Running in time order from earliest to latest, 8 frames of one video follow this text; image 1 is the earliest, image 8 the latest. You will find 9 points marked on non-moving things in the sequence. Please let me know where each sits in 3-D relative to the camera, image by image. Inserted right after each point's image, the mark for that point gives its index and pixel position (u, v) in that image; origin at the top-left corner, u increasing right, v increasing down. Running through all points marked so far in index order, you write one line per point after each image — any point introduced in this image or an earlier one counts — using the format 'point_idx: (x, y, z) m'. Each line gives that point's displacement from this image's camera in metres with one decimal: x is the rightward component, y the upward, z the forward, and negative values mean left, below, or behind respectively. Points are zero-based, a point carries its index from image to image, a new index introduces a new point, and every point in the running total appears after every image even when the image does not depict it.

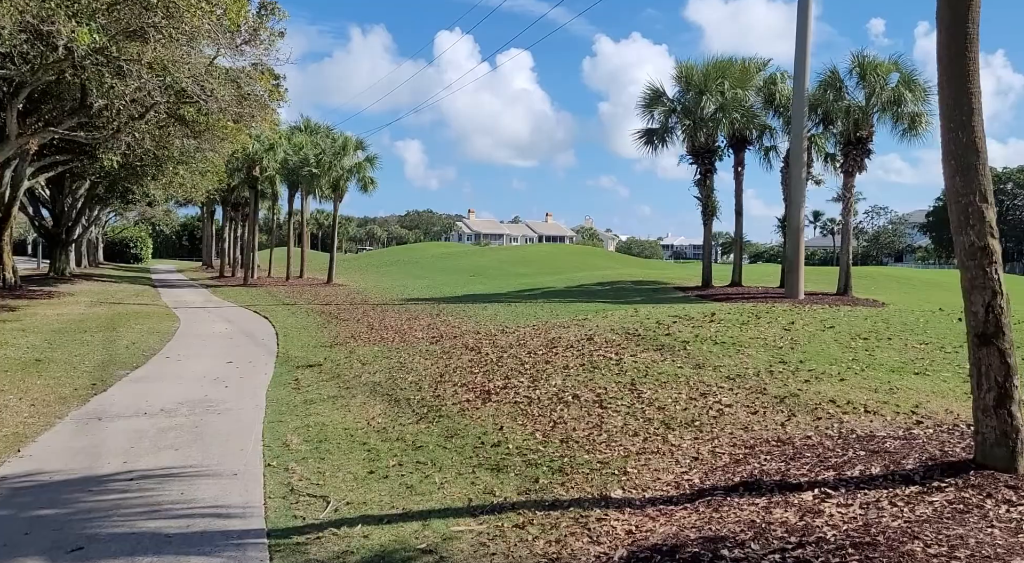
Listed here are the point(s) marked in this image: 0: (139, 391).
0: (-4.7, -1.4, +10.6) m
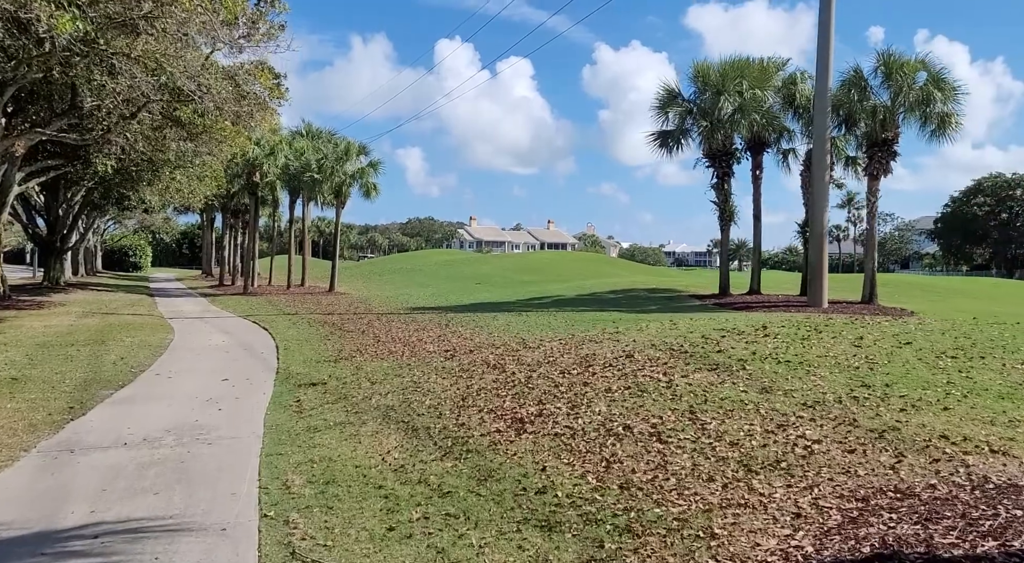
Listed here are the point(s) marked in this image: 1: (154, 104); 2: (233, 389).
0: (-4.4, -1.6, +9.4) m
1: (-8.1, +4.0, +18.8) m
2: (-3.8, -1.5, +11.4) m
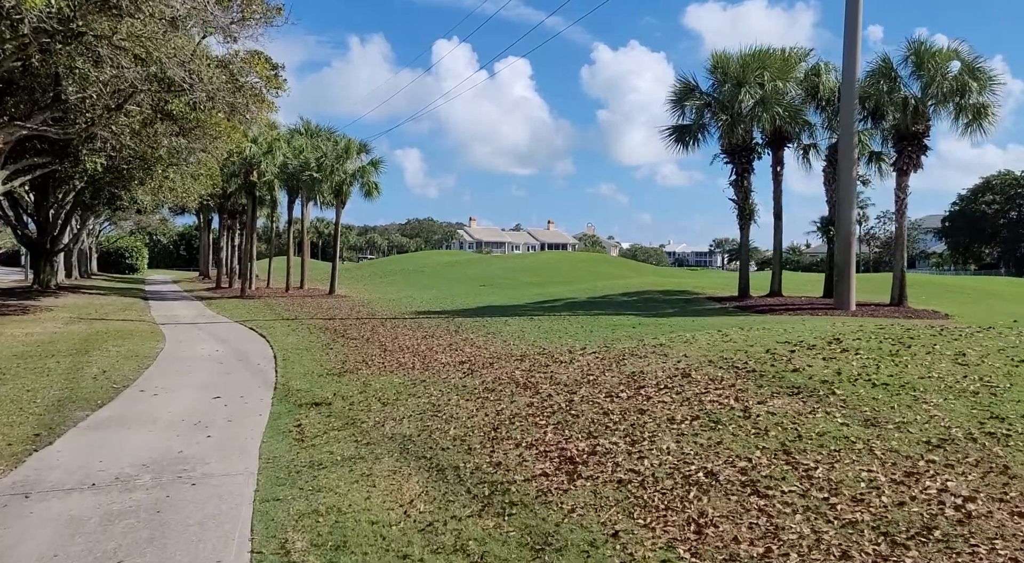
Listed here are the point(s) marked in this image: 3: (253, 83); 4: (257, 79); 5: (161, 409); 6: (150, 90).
0: (-4.1, -1.6, +8.1) m
1: (-7.8, +3.9, +17.6) m
2: (-3.5, -1.5, +10.1) m
3: (-6.1, +4.6, +19.4) m
4: (-6.1, +4.9, +19.8) m
5: (-4.3, -1.5, +10.1) m
6: (-7.6, +4.0, +17.4) m
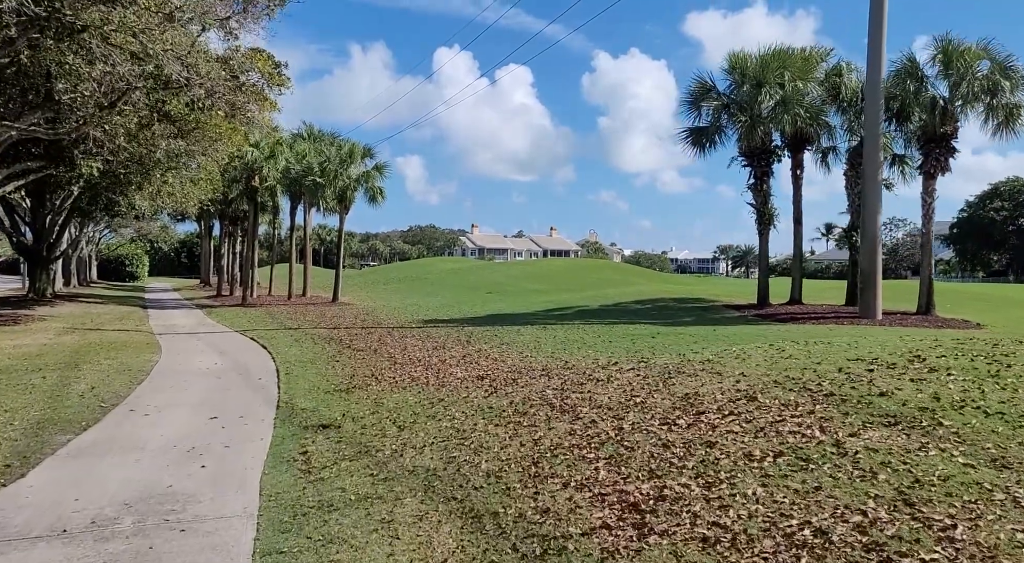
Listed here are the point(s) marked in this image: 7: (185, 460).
0: (-3.8, -1.7, +7.2) m
1: (-7.5, +3.8, +16.6) m
2: (-3.2, -1.6, +9.1) m
3: (-5.7, +4.4, +18.4) m
4: (-5.8, +4.7, +18.9) m
5: (-3.9, -1.7, +9.1) m
6: (-7.3, +3.9, +16.5) m
7: (-3.1, -1.7, +7.9) m
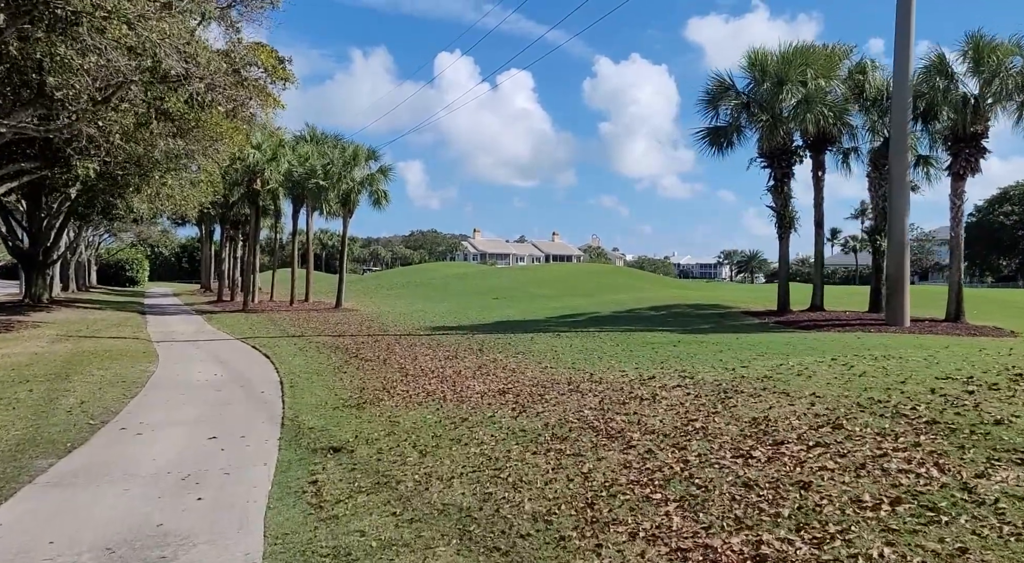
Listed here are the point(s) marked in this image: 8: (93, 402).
0: (-3.5, -1.8, +6.2) m
1: (-7.2, +3.7, +15.7) m
2: (-2.8, -1.7, +8.2) m
3: (-5.4, +4.3, +17.6) m
4: (-5.4, +4.6, +18.0) m
5: (-3.6, -1.7, +8.2) m
6: (-7.0, +3.8, +15.6) m
7: (-2.8, -1.7, +6.9) m
8: (-5.7, -1.6, +11.2) m
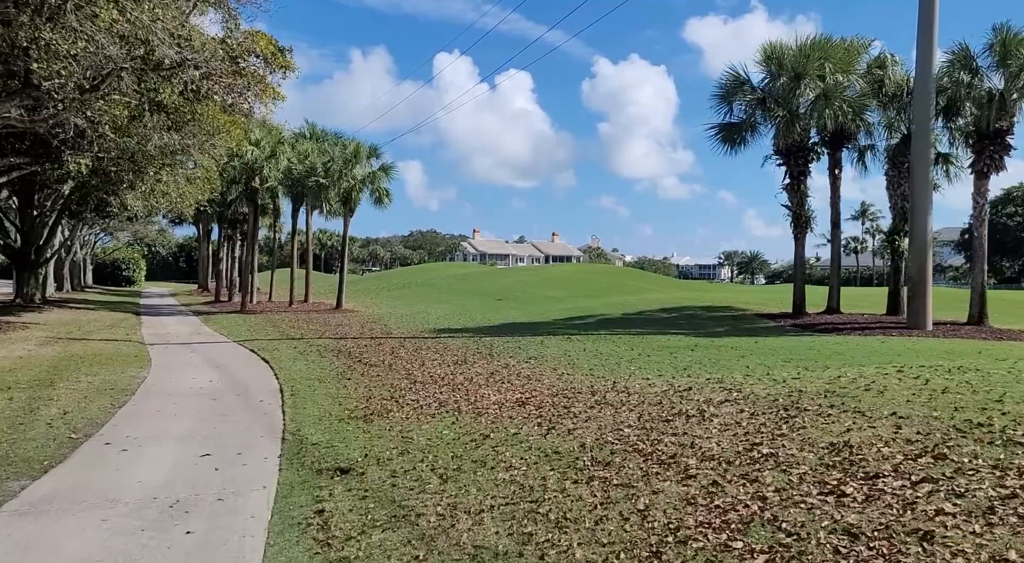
0: (-3.2, -1.8, +5.4) m
1: (-6.9, +3.7, +14.9) m
2: (-2.6, -1.7, +7.3) m
3: (-5.2, +4.3, +16.7) m
4: (-5.2, +4.5, +17.1) m
5: (-3.4, -1.7, +7.4) m
6: (-6.7, +3.7, +14.8) m
7: (-2.5, -1.8, +6.1) m
8: (-5.4, -1.6, +10.4) m
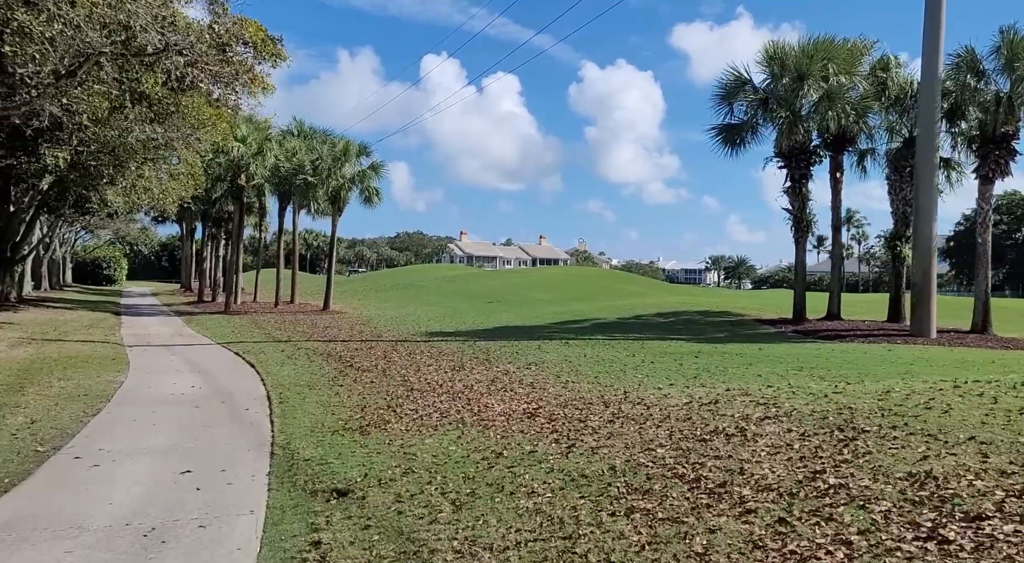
0: (-3.1, -1.8, +4.6) m
1: (-6.9, +3.7, +14.1) m
2: (-2.5, -1.7, +6.6) m
3: (-5.2, +4.3, +15.9) m
4: (-5.2, +4.5, +16.3) m
5: (-3.3, -1.7, +6.6) m
6: (-6.7, +3.8, +13.9) m
7: (-2.4, -1.7, +5.3) m
8: (-5.4, -1.6, +9.6) m
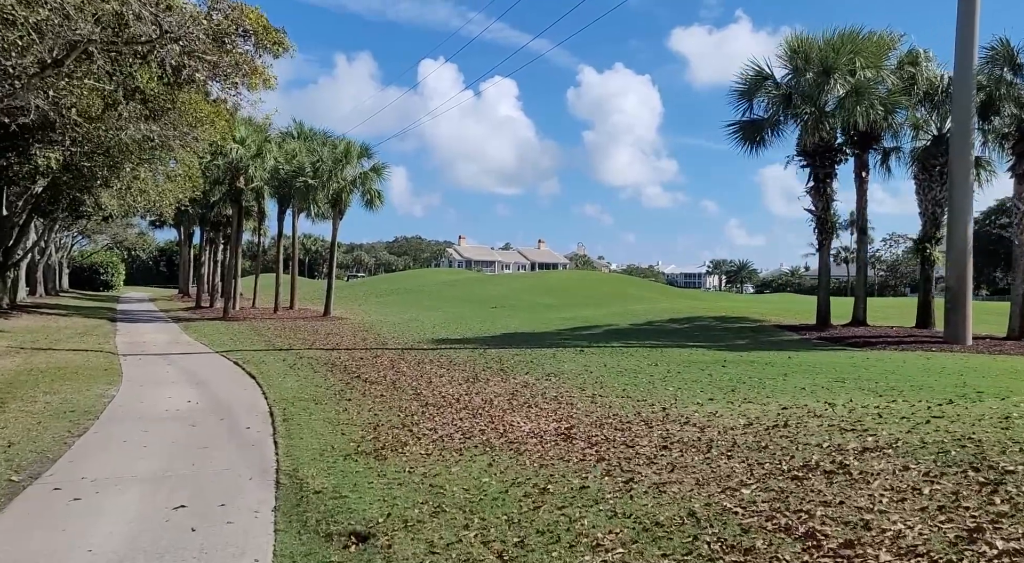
0: (-2.7, -1.8, +3.6) m
1: (-6.6, +3.6, +13.1) m
2: (-2.1, -1.8, +5.5) m
3: (-4.9, +4.2, +14.9) m
4: (-4.9, +4.4, +15.4) m
5: (-2.9, -1.8, +5.6) m
6: (-6.4, +3.7, +12.9) m
7: (-2.0, -1.8, +4.3) m
8: (-5.0, -1.7, +8.5) m
